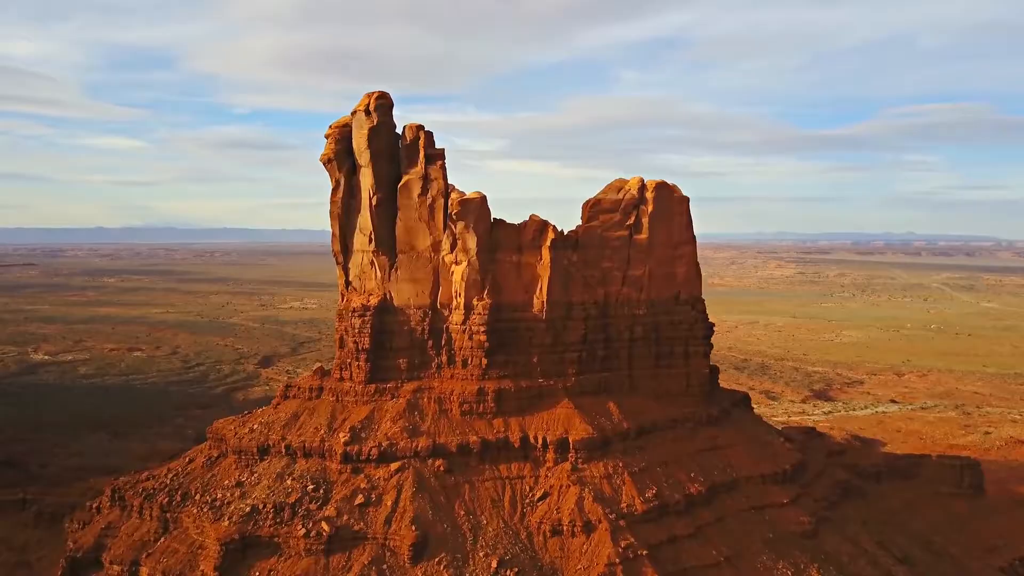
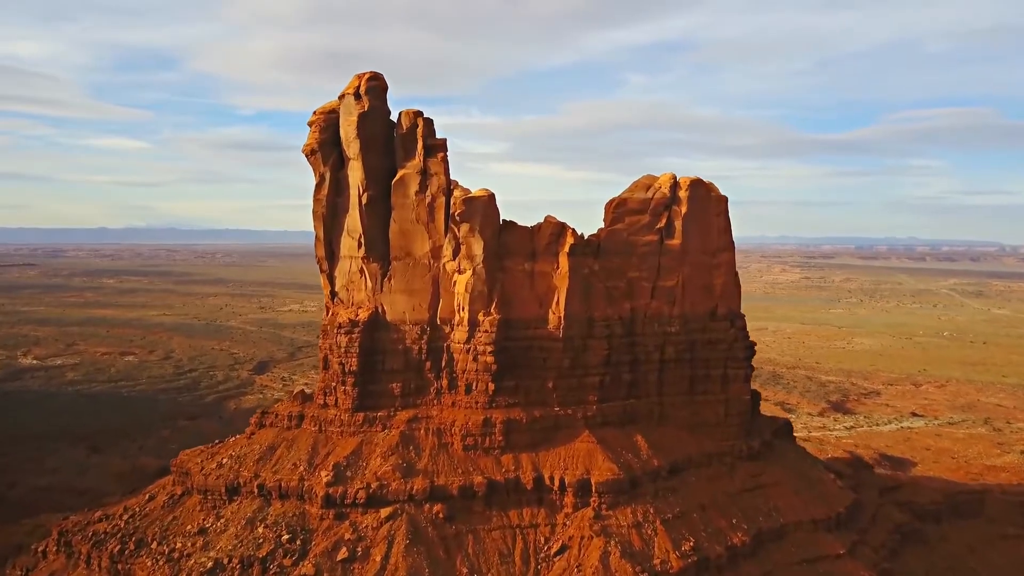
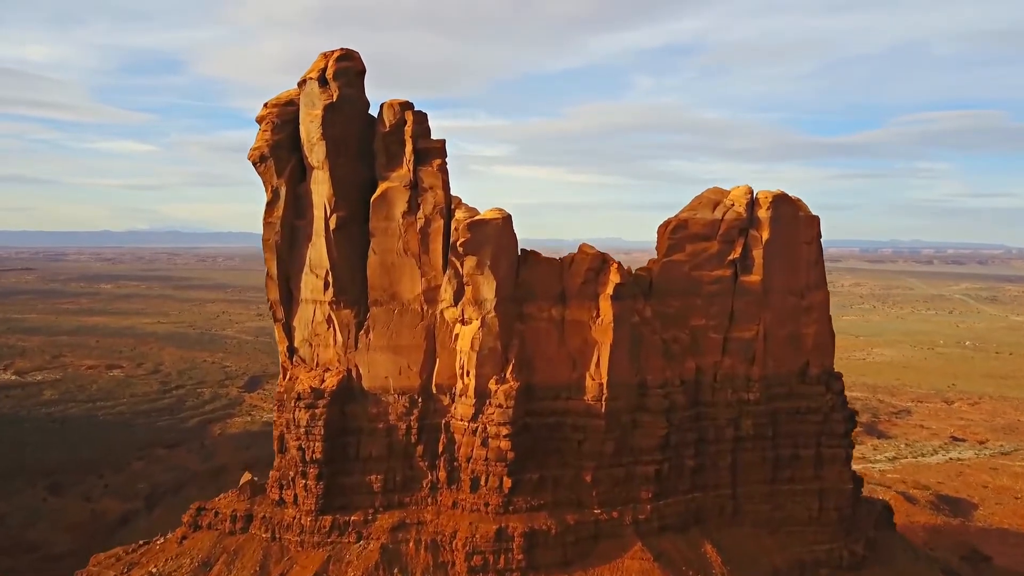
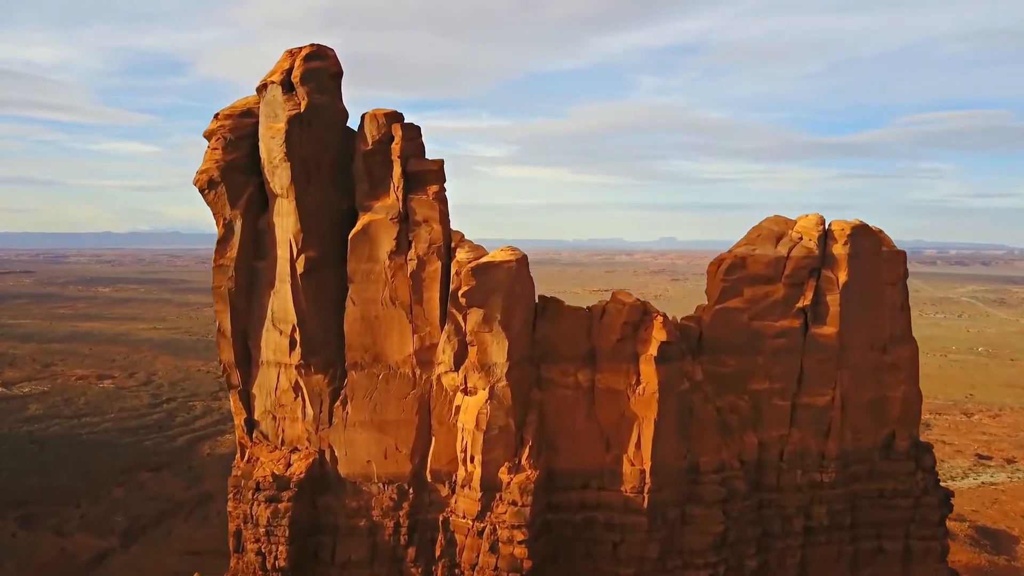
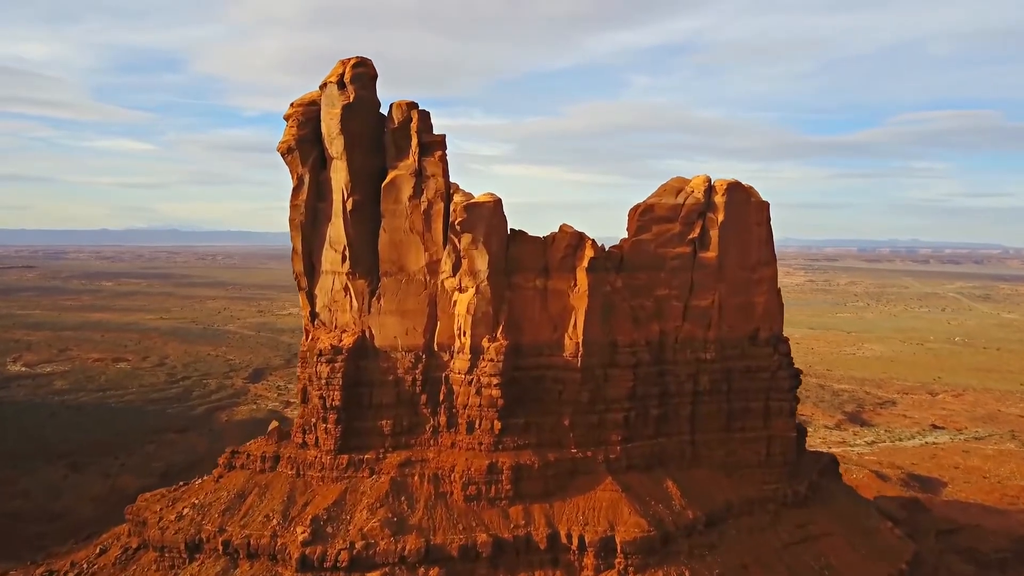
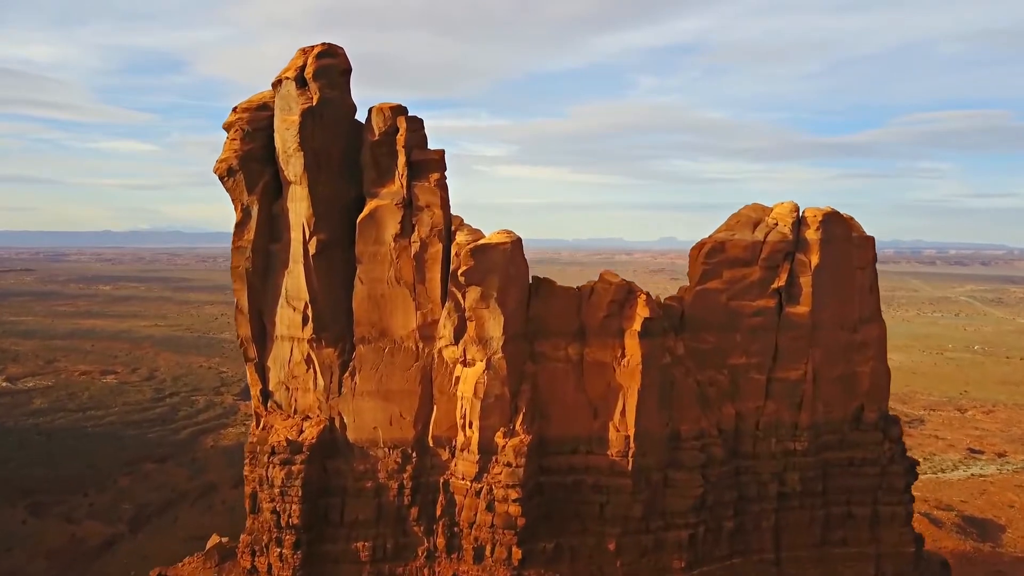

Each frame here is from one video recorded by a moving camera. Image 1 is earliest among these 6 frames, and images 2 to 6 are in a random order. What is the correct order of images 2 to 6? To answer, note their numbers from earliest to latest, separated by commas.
2, 5, 3, 6, 4
